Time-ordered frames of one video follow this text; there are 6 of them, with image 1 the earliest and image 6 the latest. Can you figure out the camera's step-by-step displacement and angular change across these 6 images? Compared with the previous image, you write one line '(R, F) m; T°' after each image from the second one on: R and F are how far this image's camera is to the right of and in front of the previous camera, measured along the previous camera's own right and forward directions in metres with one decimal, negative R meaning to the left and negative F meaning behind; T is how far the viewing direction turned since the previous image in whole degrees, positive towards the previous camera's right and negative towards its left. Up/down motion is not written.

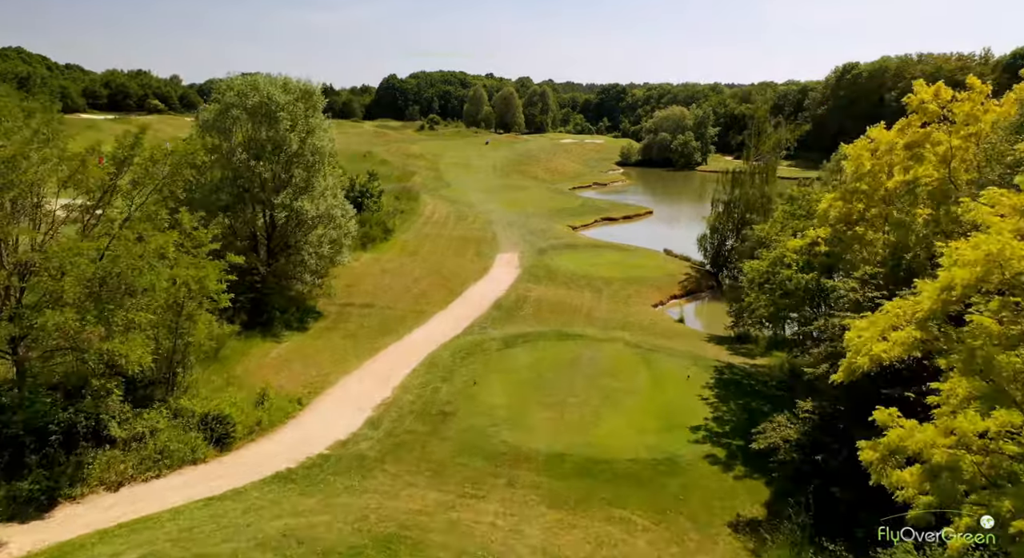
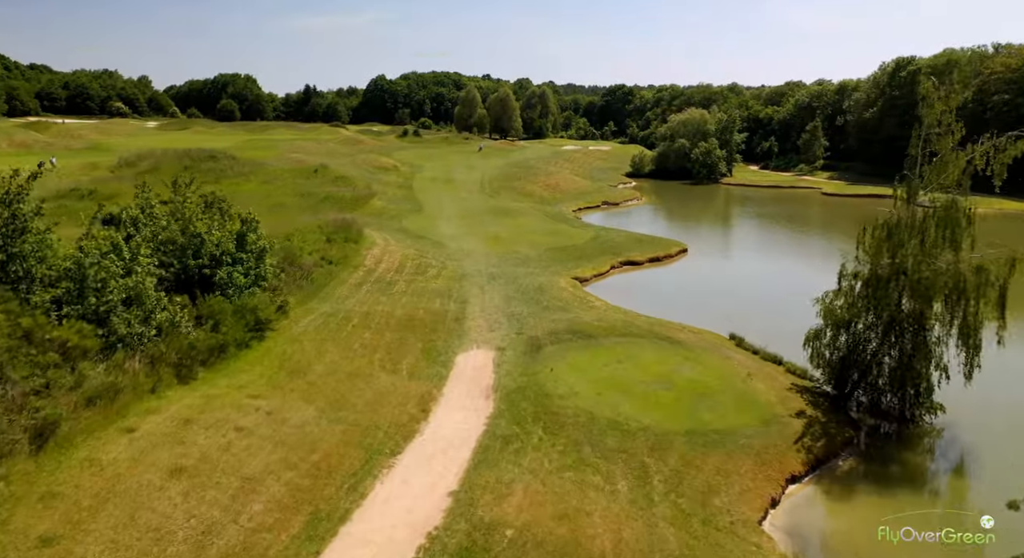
(+1.2, +19.5) m; 0°
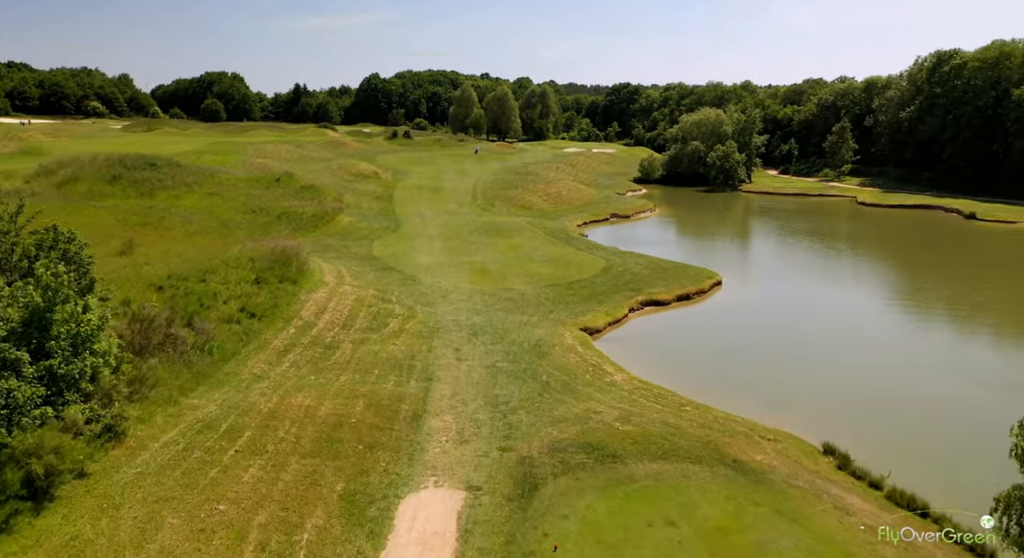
(+0.6, +11.2) m; 0°
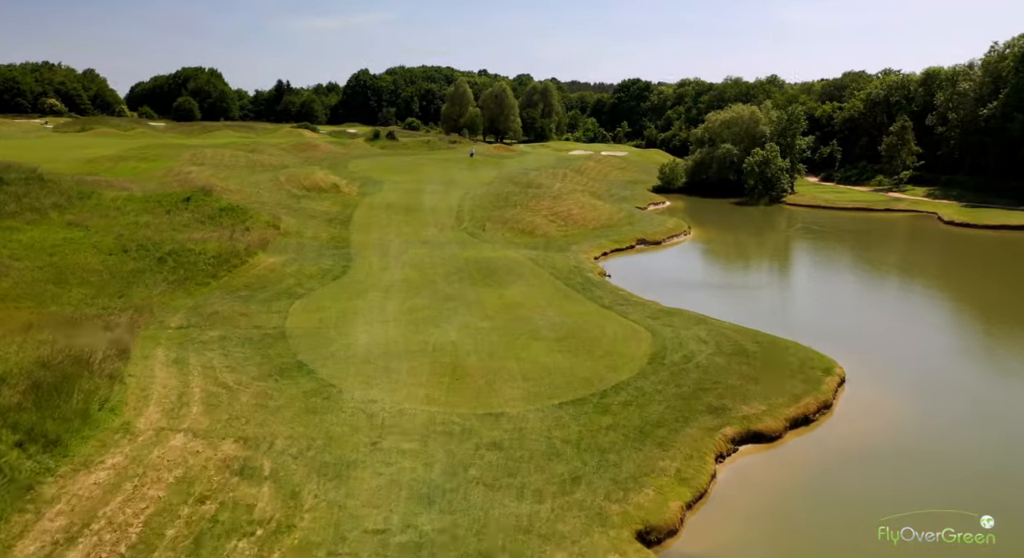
(+0.3, +18.1) m; 0°
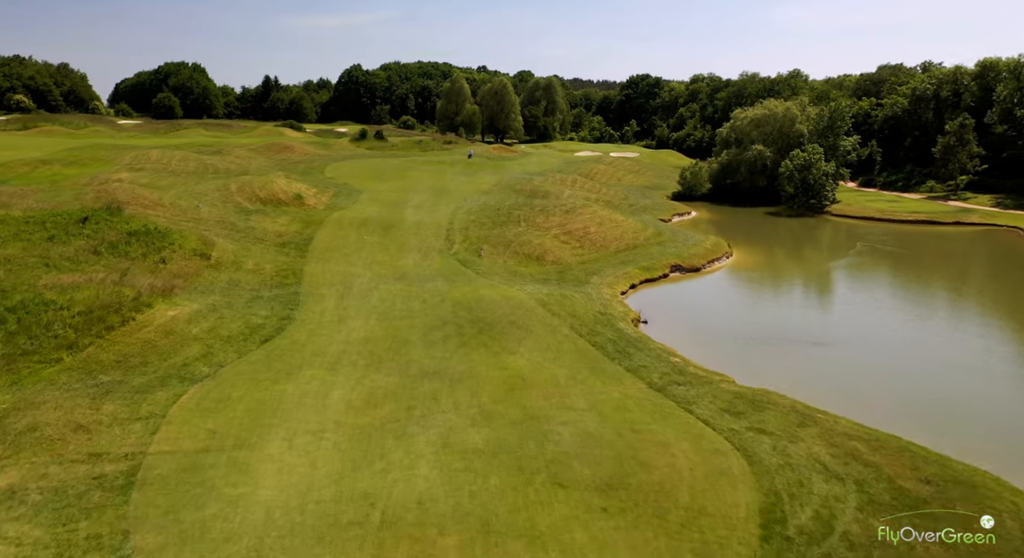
(-0.2, +12.5) m; 0°
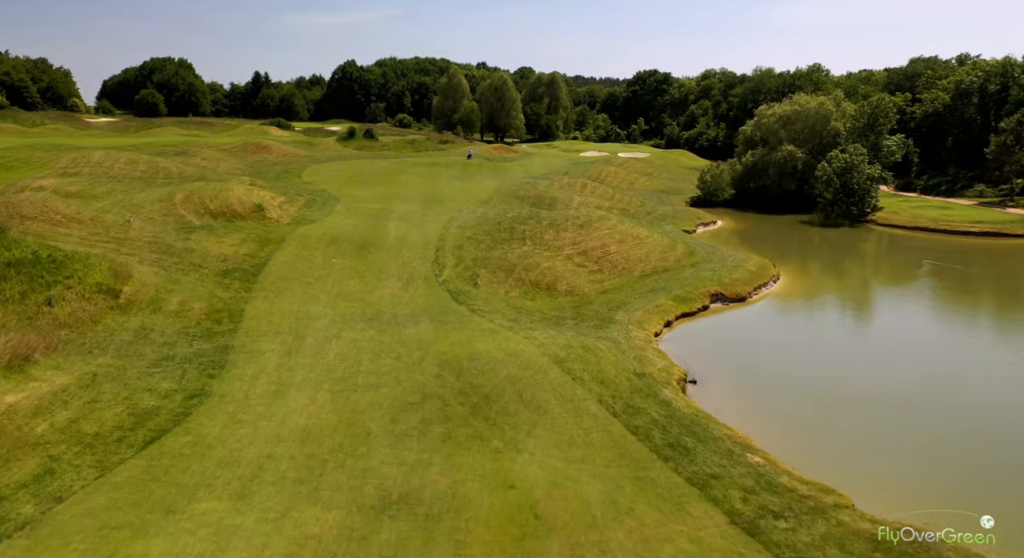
(-0.2, +9.5) m; 0°
